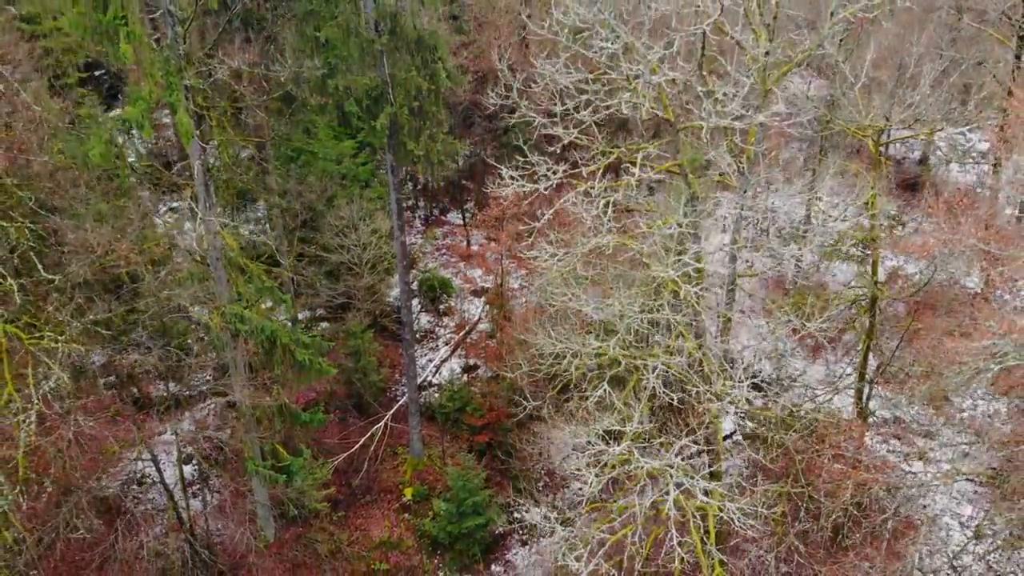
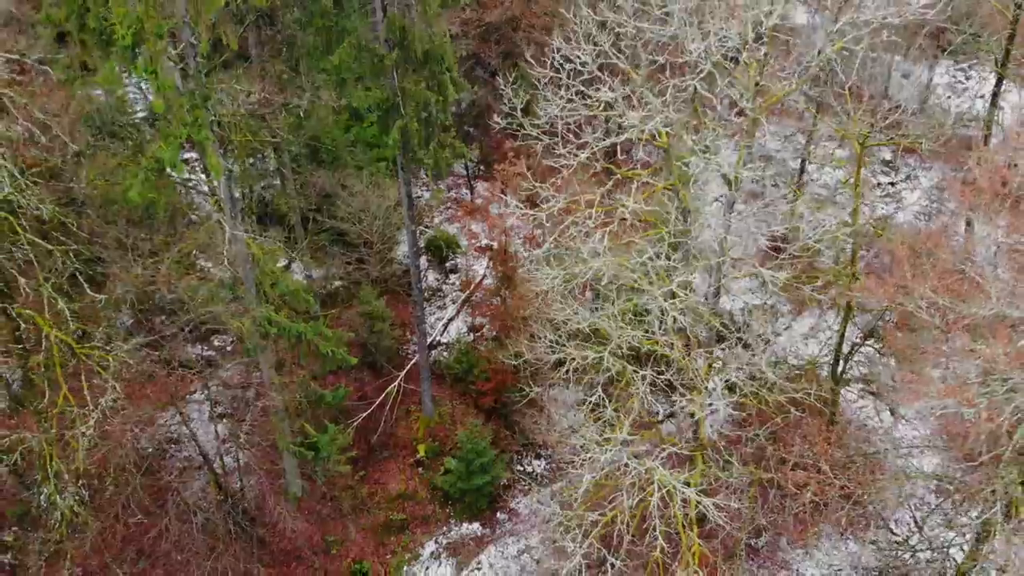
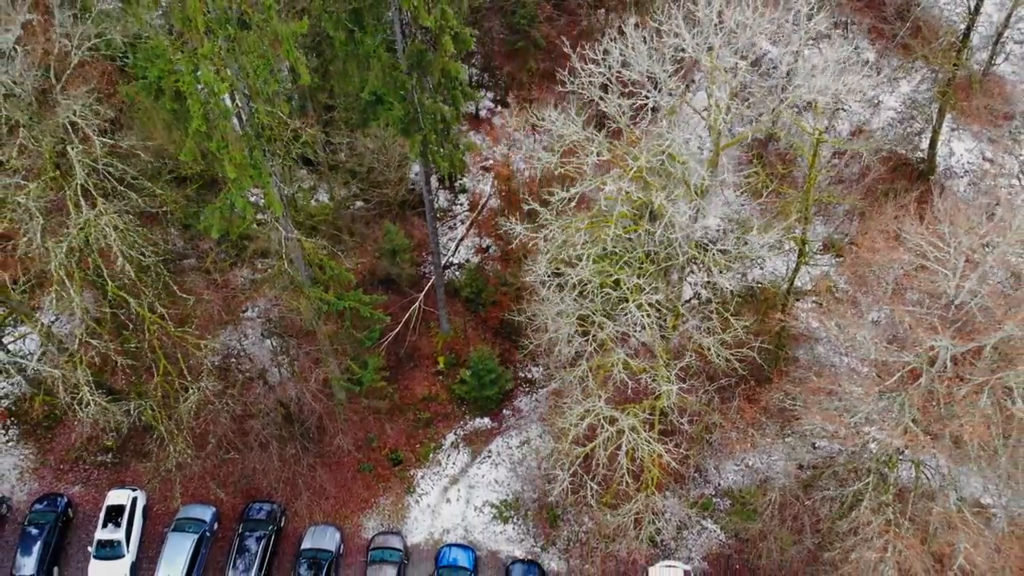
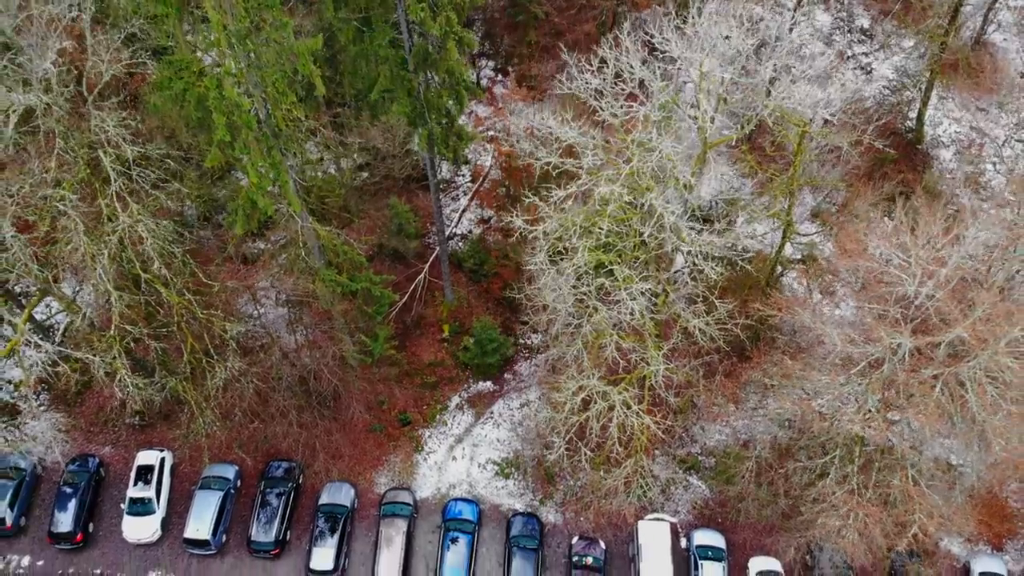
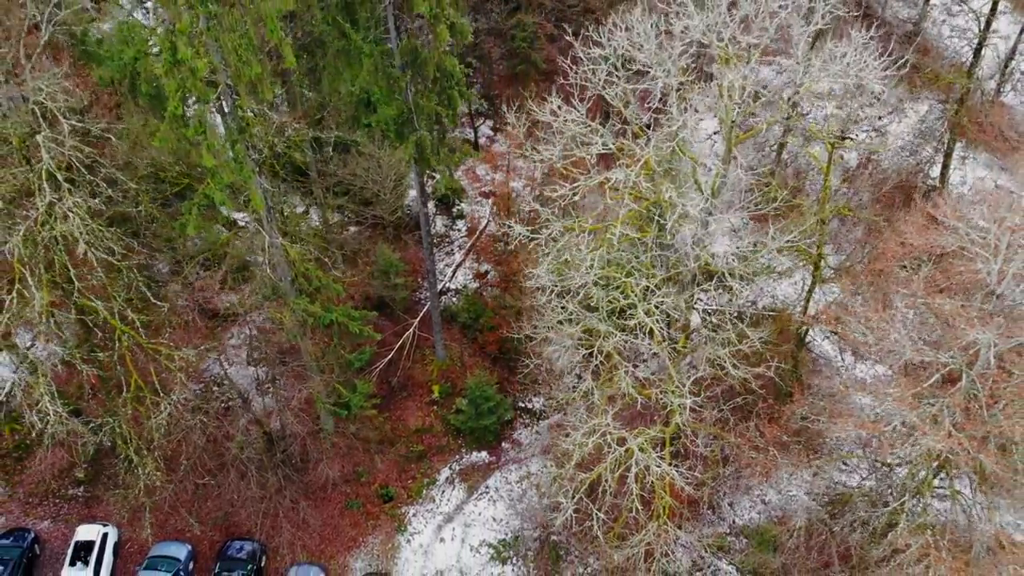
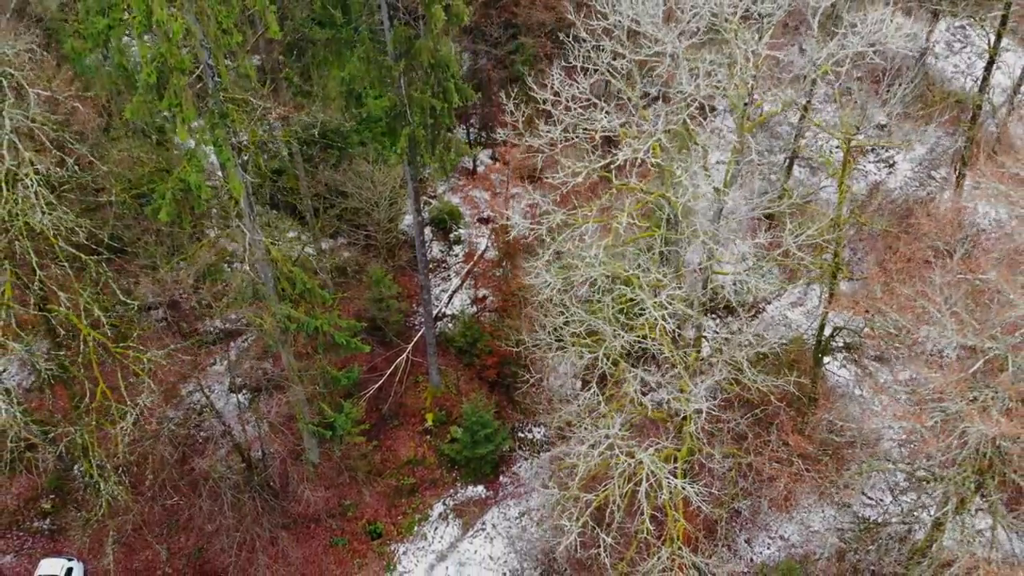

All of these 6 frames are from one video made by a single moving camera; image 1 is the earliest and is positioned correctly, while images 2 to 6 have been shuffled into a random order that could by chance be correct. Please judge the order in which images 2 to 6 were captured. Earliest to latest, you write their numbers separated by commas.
2, 6, 5, 3, 4
